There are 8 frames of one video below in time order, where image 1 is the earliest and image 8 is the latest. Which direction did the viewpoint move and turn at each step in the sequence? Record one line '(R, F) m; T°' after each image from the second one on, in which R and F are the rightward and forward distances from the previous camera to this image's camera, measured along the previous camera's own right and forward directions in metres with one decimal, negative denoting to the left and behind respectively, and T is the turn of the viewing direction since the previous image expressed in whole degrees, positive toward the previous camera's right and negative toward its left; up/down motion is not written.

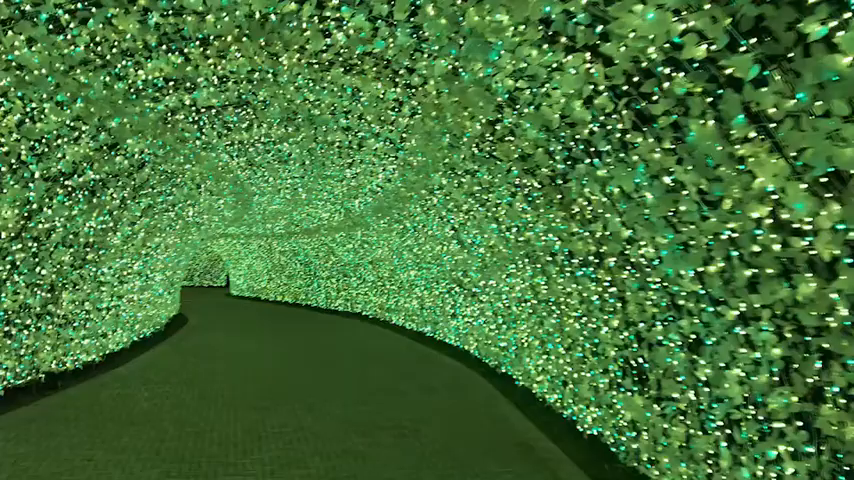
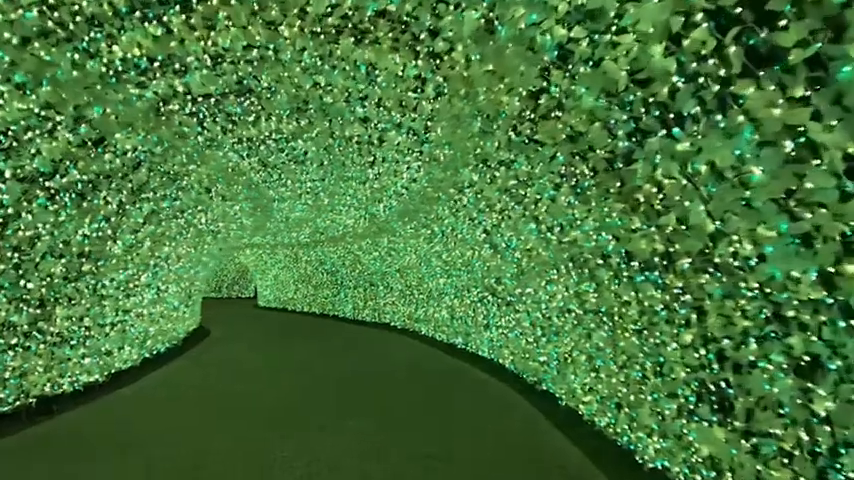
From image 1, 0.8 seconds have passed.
(0.0, +0.9) m; -2°
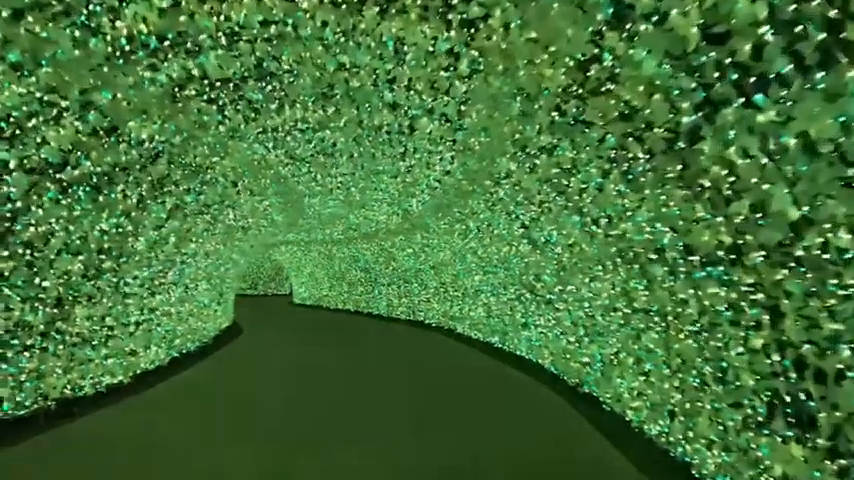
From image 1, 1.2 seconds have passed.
(0.0, +0.5) m; -3°
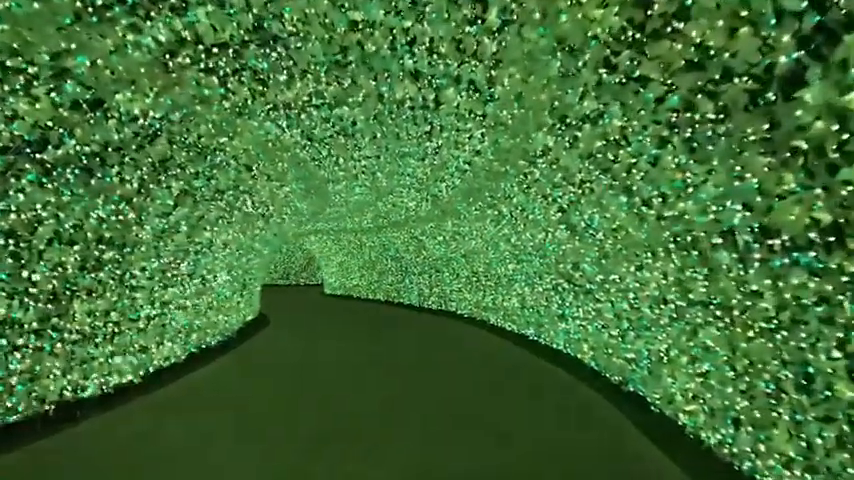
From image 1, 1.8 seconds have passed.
(0.0, +0.7) m; -2°
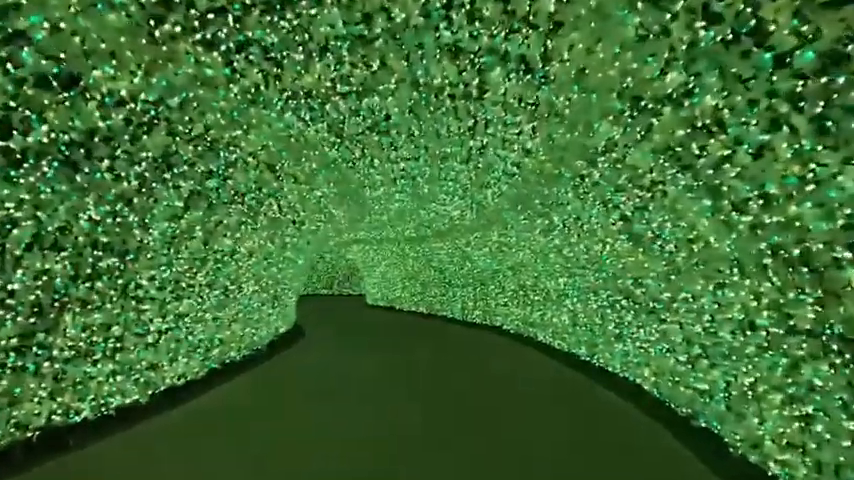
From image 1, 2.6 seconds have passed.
(0.0, +1.0) m; -3°
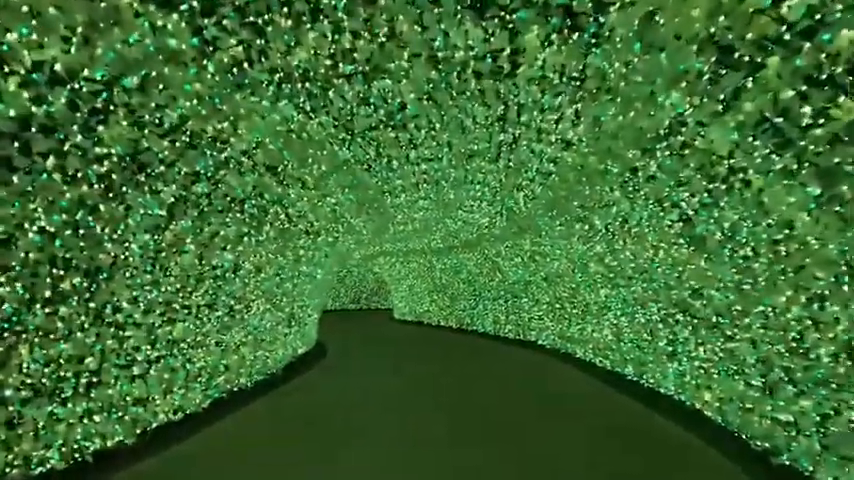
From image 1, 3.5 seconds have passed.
(0.0, +1.1) m; -2°
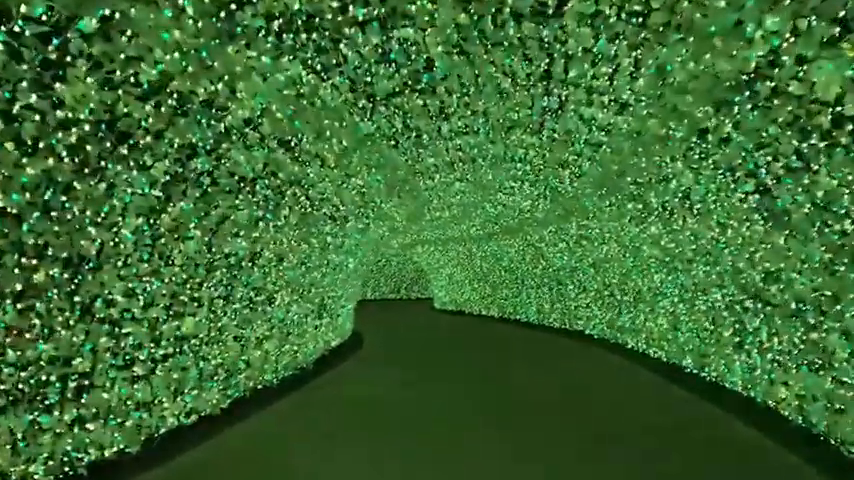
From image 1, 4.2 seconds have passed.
(+0.1, +0.8) m; -3°
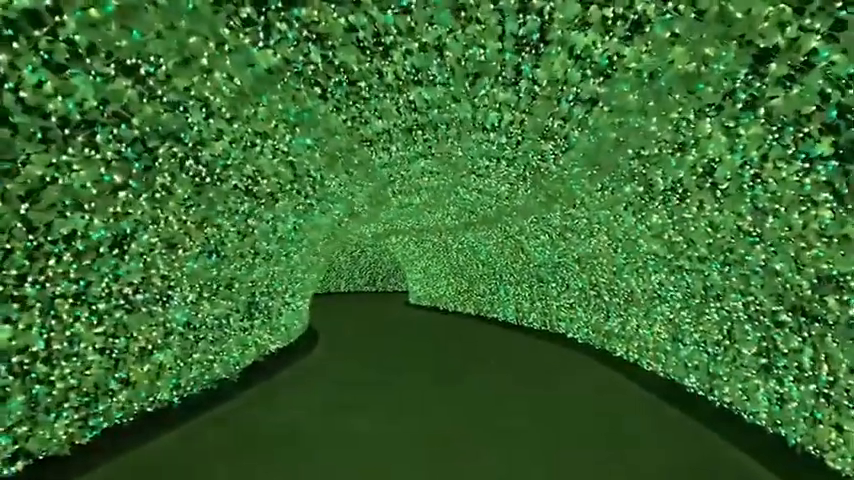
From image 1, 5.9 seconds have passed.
(+0.4, +1.9) m; +1°
